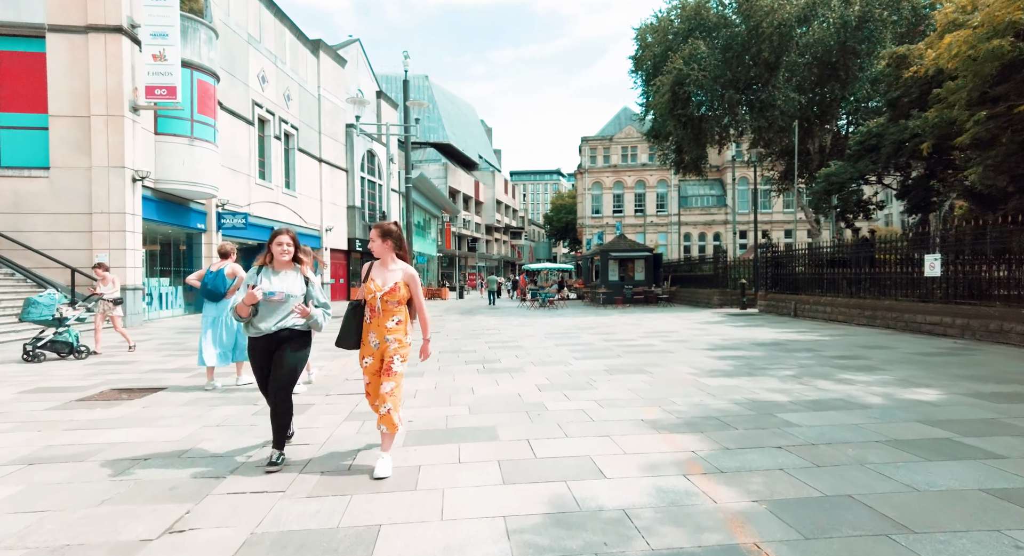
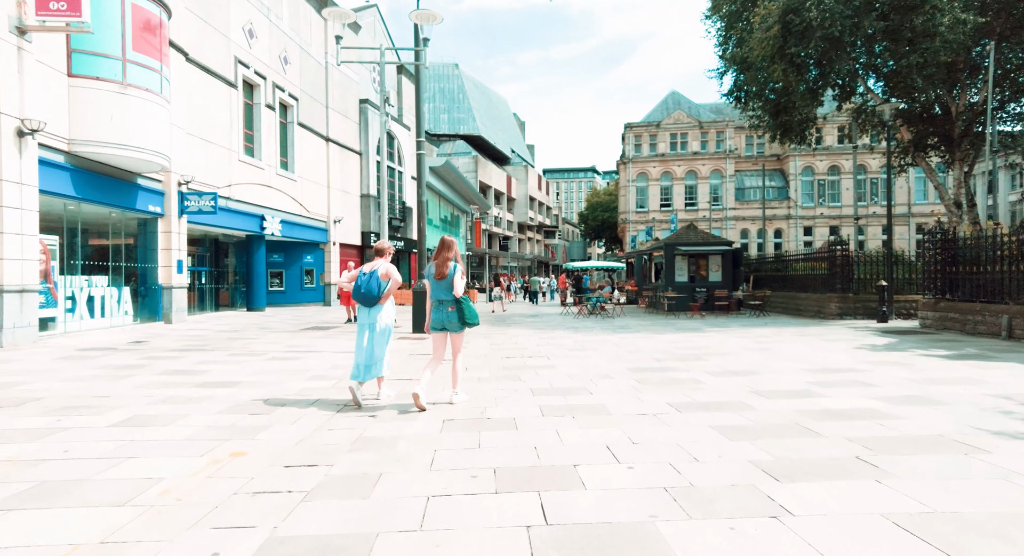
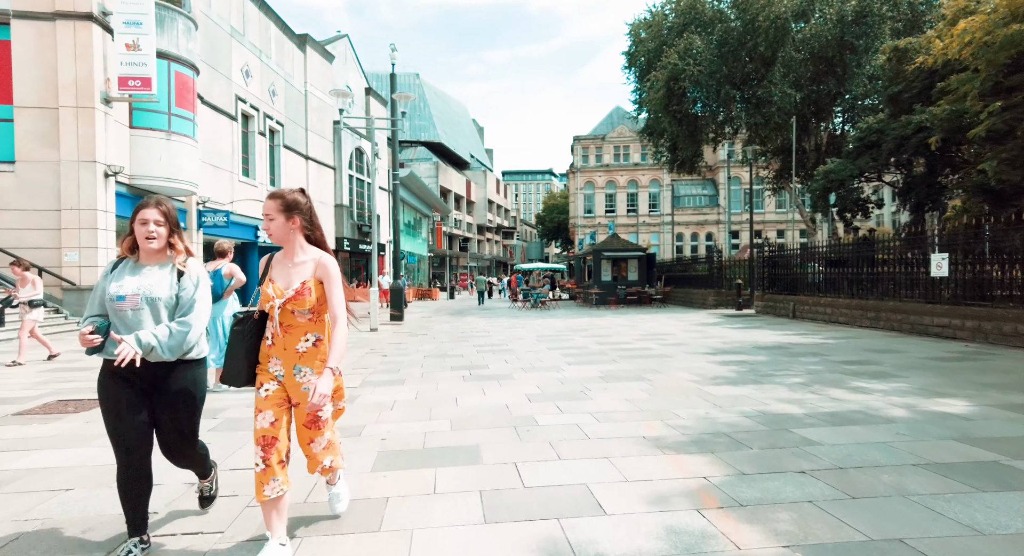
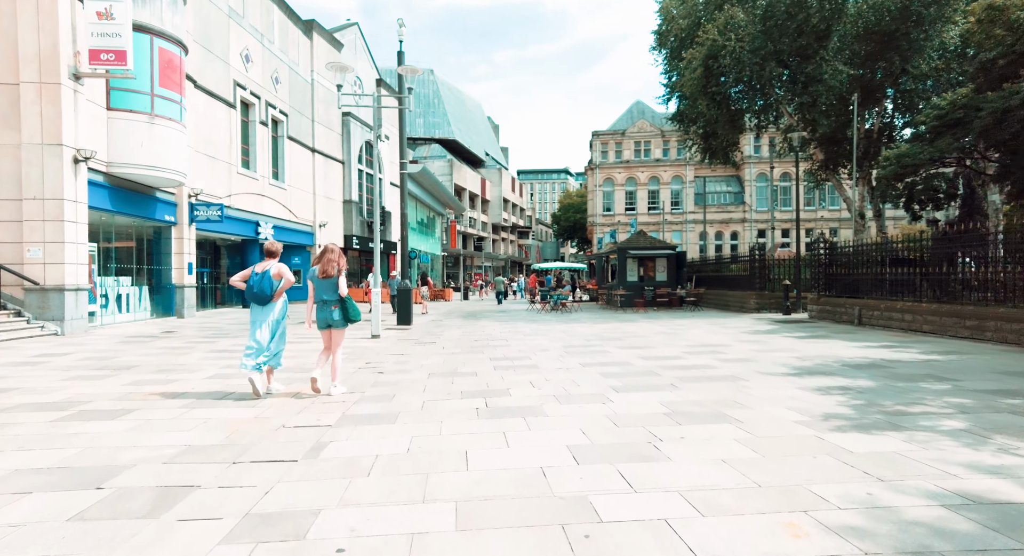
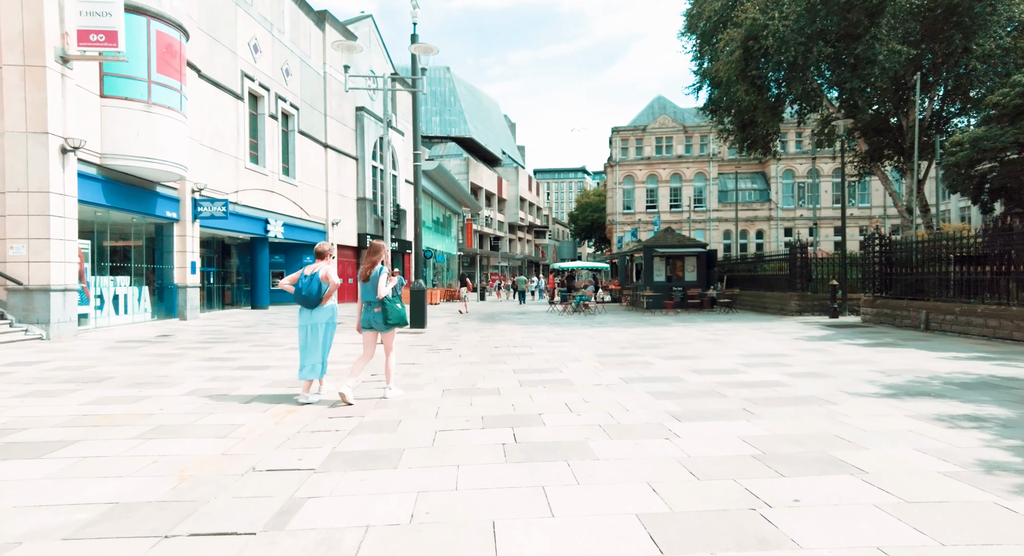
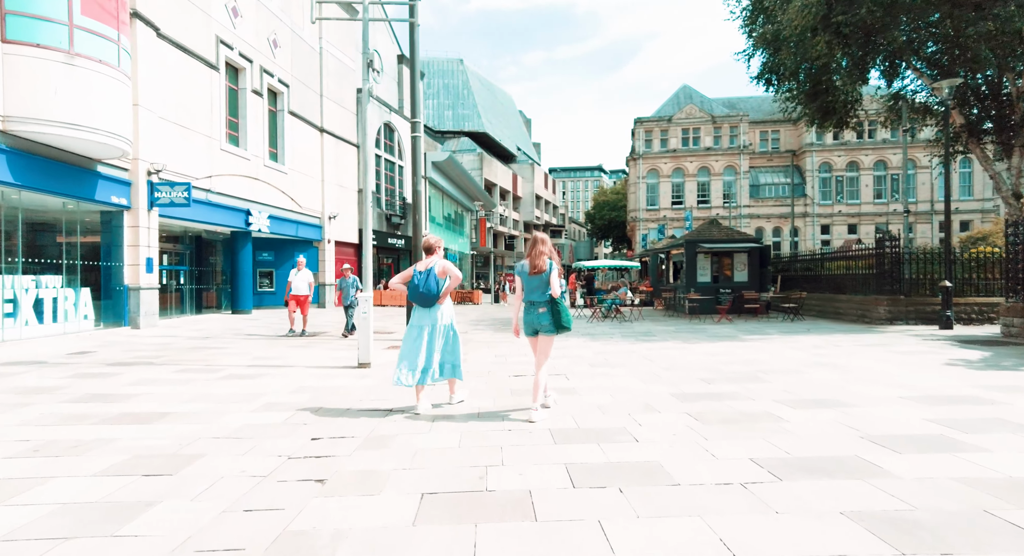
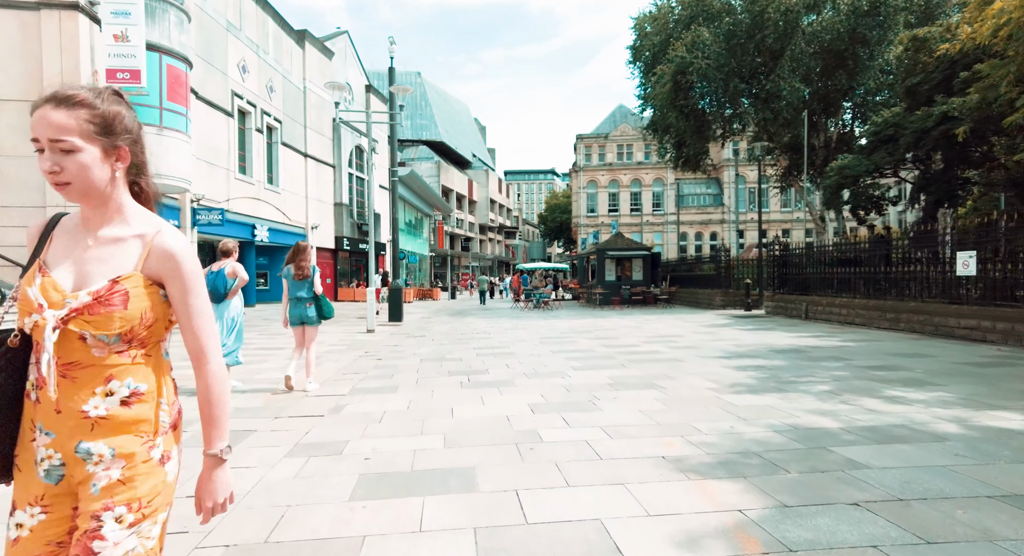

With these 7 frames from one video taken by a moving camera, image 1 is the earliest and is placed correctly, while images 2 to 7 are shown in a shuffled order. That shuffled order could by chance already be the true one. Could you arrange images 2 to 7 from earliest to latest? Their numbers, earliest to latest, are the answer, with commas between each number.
3, 7, 4, 5, 2, 6
